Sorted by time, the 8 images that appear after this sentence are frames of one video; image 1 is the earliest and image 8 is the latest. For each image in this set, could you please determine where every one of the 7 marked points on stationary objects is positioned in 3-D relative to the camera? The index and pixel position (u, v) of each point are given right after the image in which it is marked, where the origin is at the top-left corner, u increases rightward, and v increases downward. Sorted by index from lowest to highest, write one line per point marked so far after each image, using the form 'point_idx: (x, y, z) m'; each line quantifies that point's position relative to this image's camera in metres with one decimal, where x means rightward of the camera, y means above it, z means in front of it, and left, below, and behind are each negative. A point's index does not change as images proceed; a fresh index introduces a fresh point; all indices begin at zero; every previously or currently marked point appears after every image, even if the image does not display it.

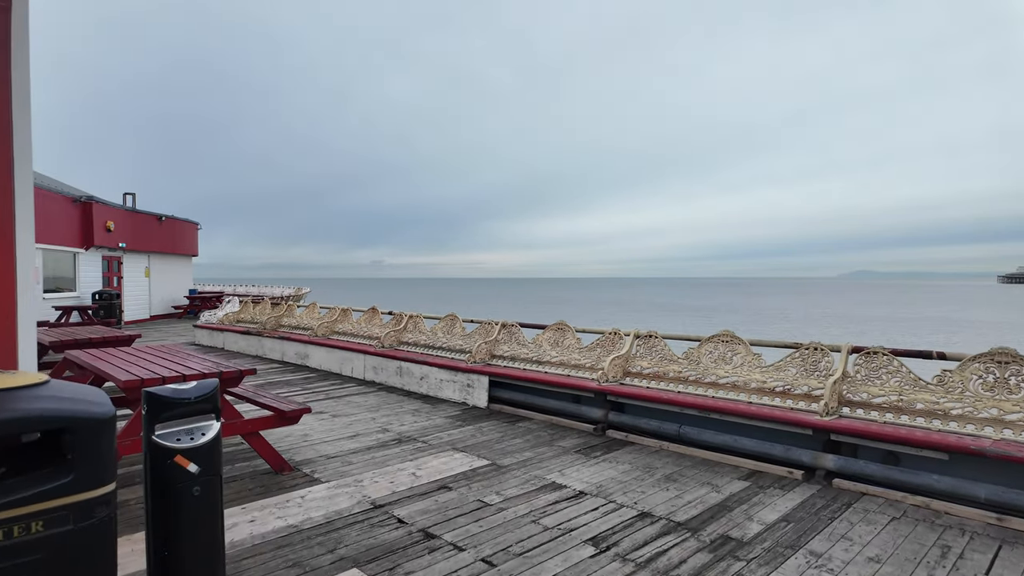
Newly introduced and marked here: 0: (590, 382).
0: (+0.6, -0.7, +4.7) m
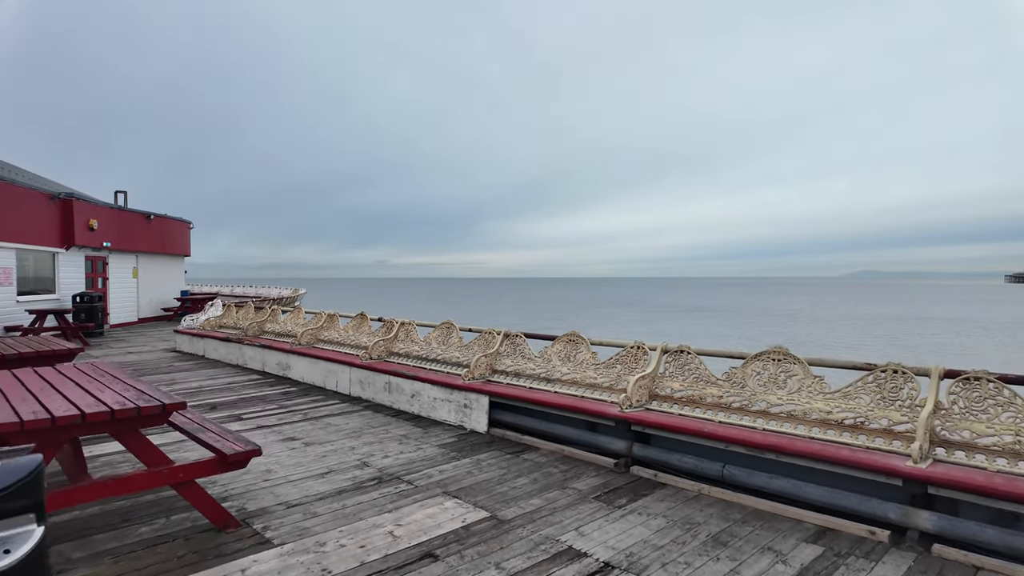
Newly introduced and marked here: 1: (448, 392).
0: (+0.6, -0.8, +3.9) m
1: (-0.5, -0.9, +4.9) m
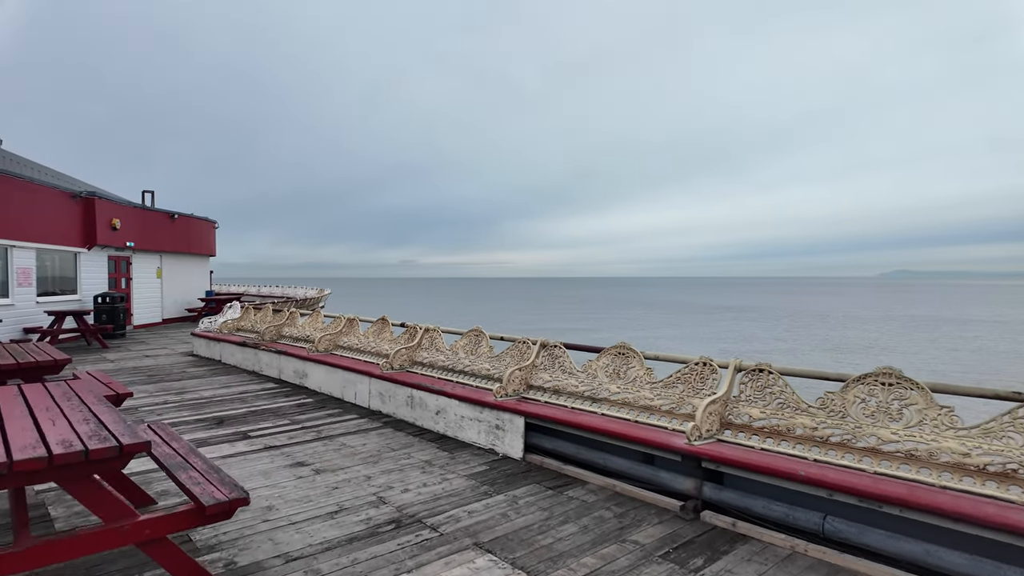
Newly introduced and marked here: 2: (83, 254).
0: (+0.9, -0.8, +3.2) m
1: (-0.2, -0.9, +4.3) m
2: (-9.2, +0.7, +12.7) m
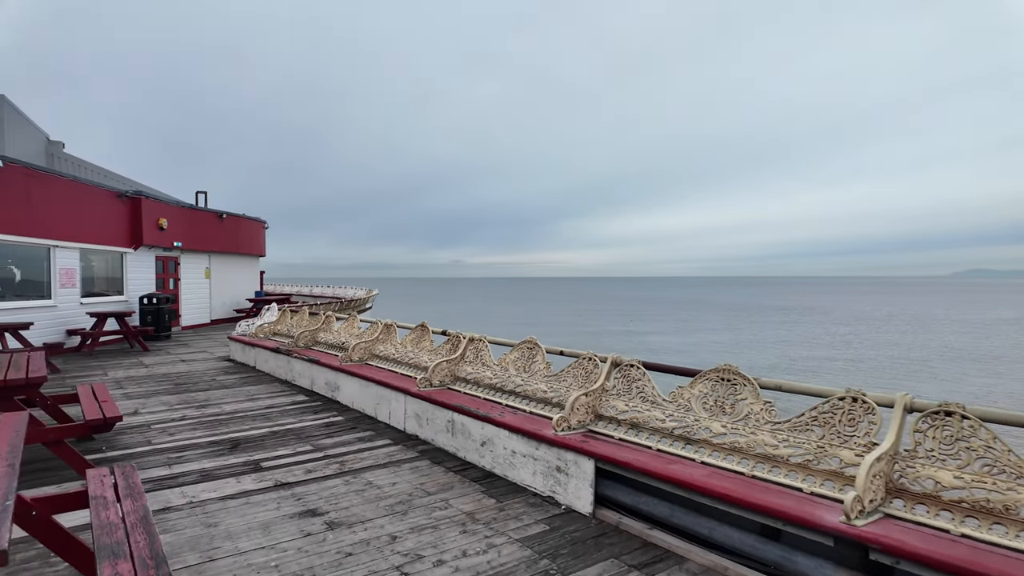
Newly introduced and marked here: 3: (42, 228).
0: (+1.2, -0.8, +2.3) m
1: (+0.1, -0.9, +3.4) m
2: (-8.1, +0.7, +12.6) m
3: (-7.7, +1.0, +9.8) m
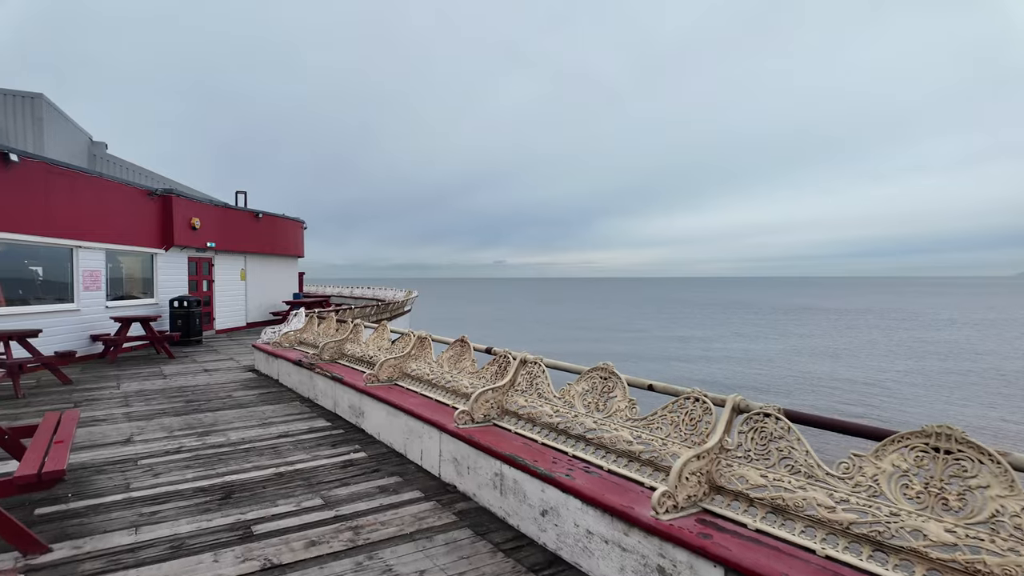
0: (+1.4, -0.9, +1.1) m
1: (+0.4, -1.0, +2.4) m
2: (-7.2, +0.7, +12.0) m
3: (-7.0, +1.0, +9.2) m
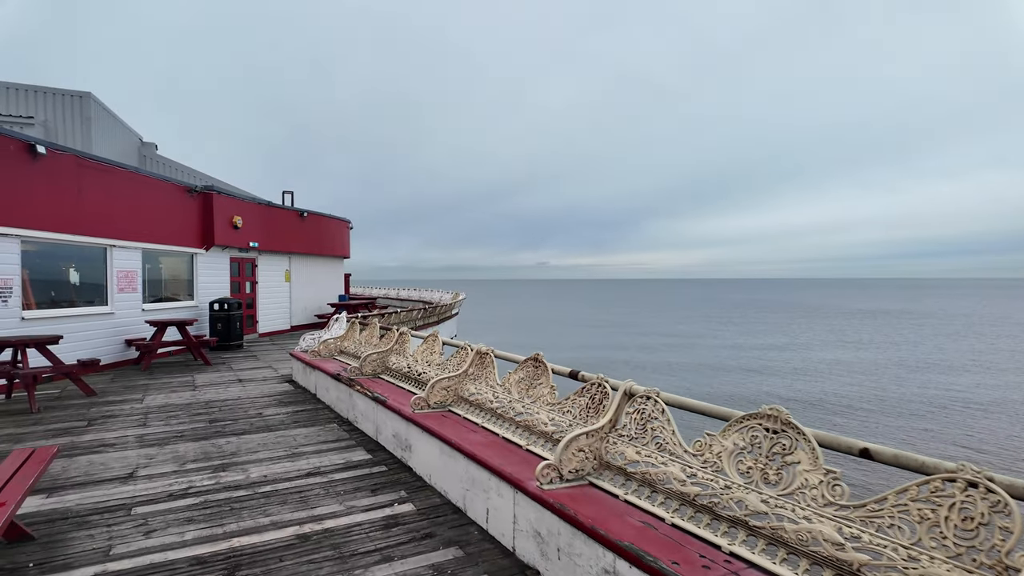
0: (+1.7, -0.9, 0.0) m
1: (+0.8, -1.0, +1.3) m
2: (-6.1, +0.6, +11.5) m
3: (-6.1, +0.9, +8.7) m
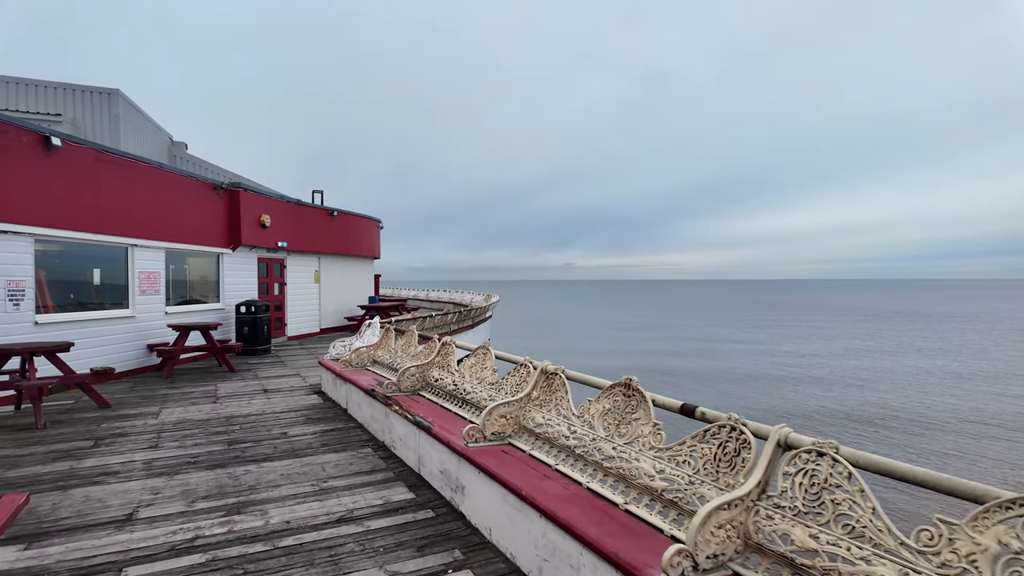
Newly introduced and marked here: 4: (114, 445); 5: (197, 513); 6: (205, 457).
0: (+1.9, -0.9, -0.9) m
1: (+1.1, -1.0, +0.5) m
2: (-5.3, +0.6, +11.0) m
3: (-5.4, +0.9, +8.2) m
4: (-3.2, -1.2, +4.7) m
5: (-1.8, -1.3, +3.3) m
6: (-2.3, -1.2, +4.4) m
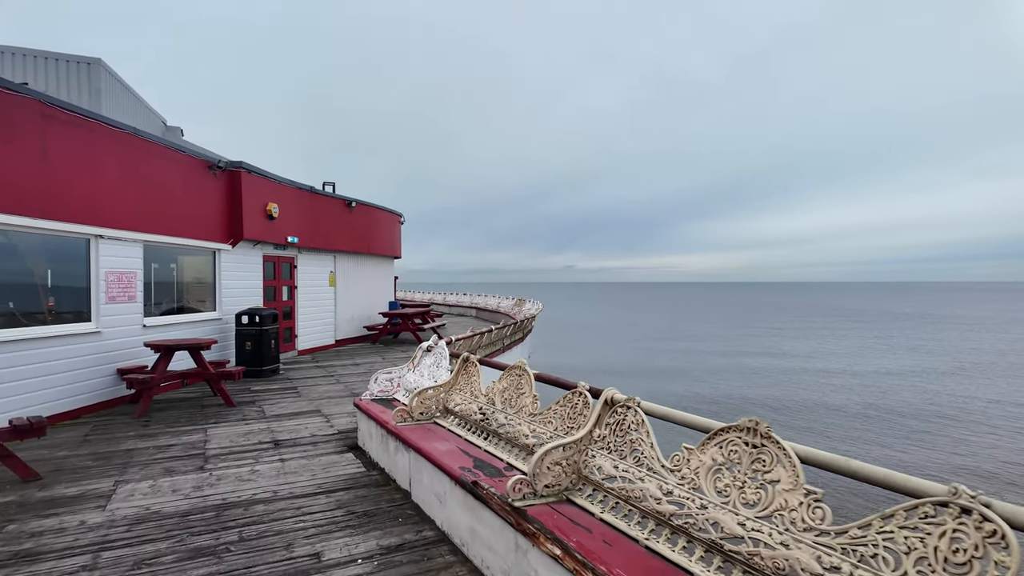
0: (+2.9, -1.0, -3.0) m
1: (+2.1, -1.1, -1.7) m
2: (-4.3, +0.5, +8.9) m
3: (-4.4, +0.8, +6.1) m
4: (-2.2, -1.3, +2.6) m
5: (-0.8, -1.3, +1.2) m
6: (-1.3, -1.3, +2.2) m
